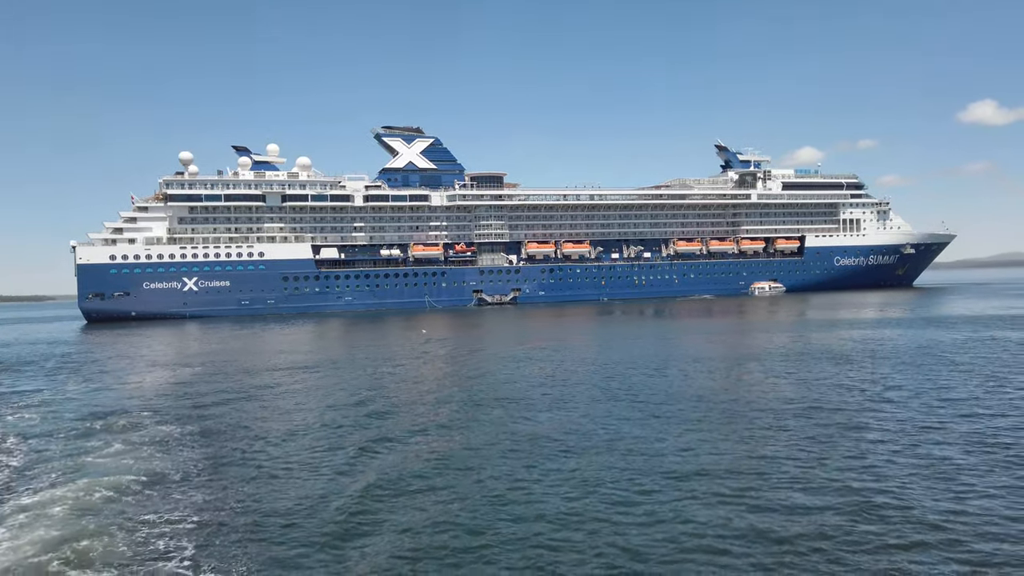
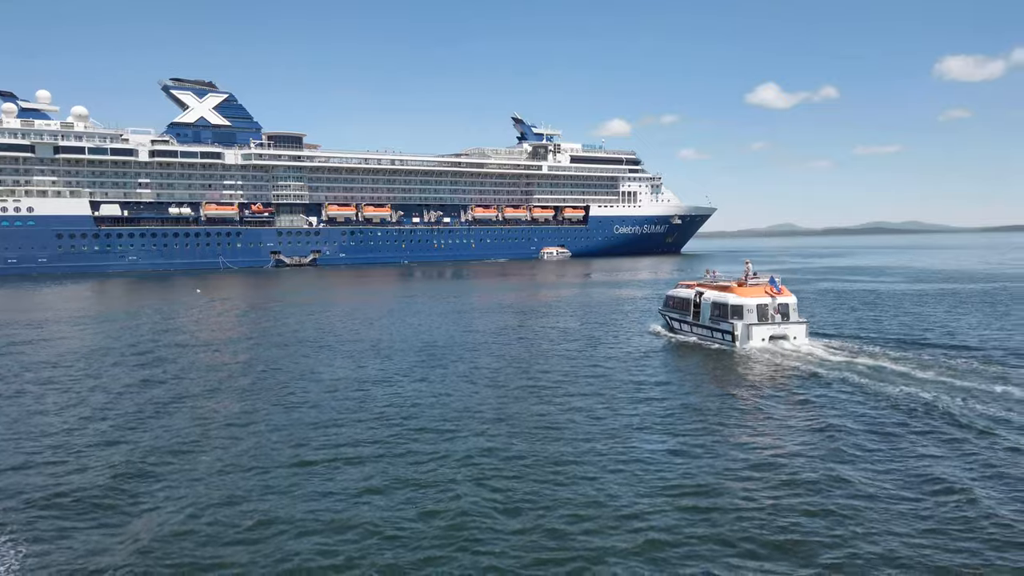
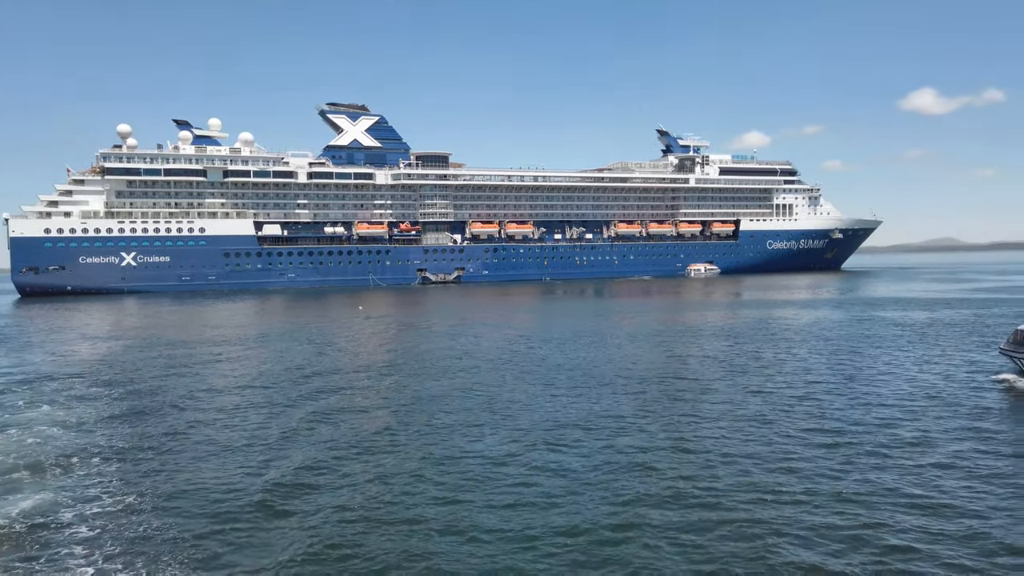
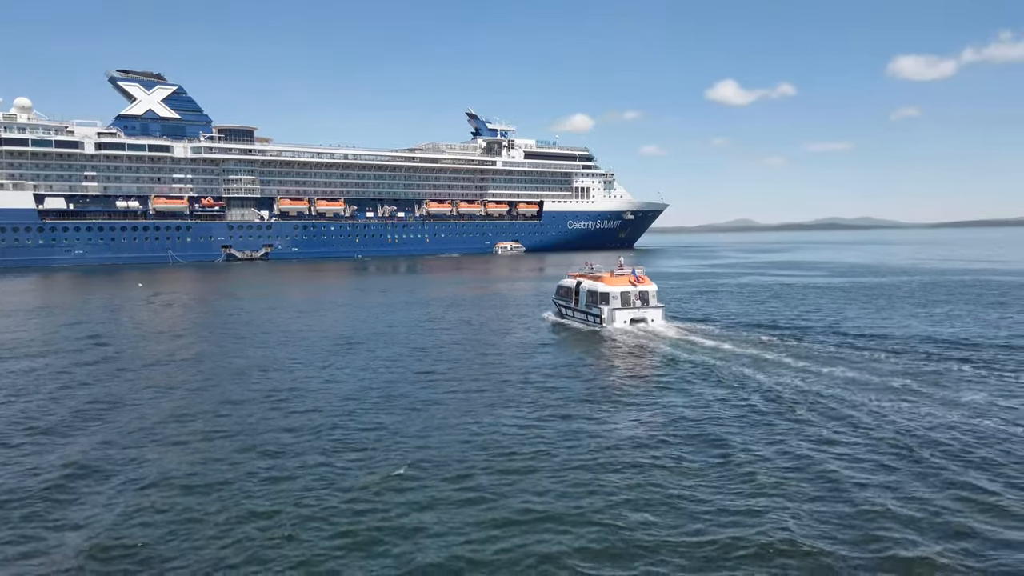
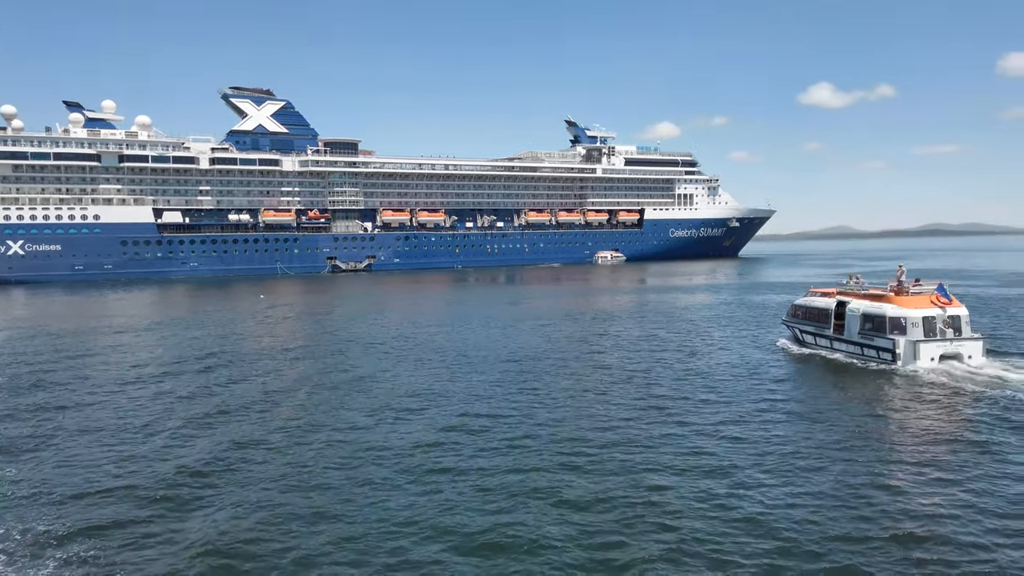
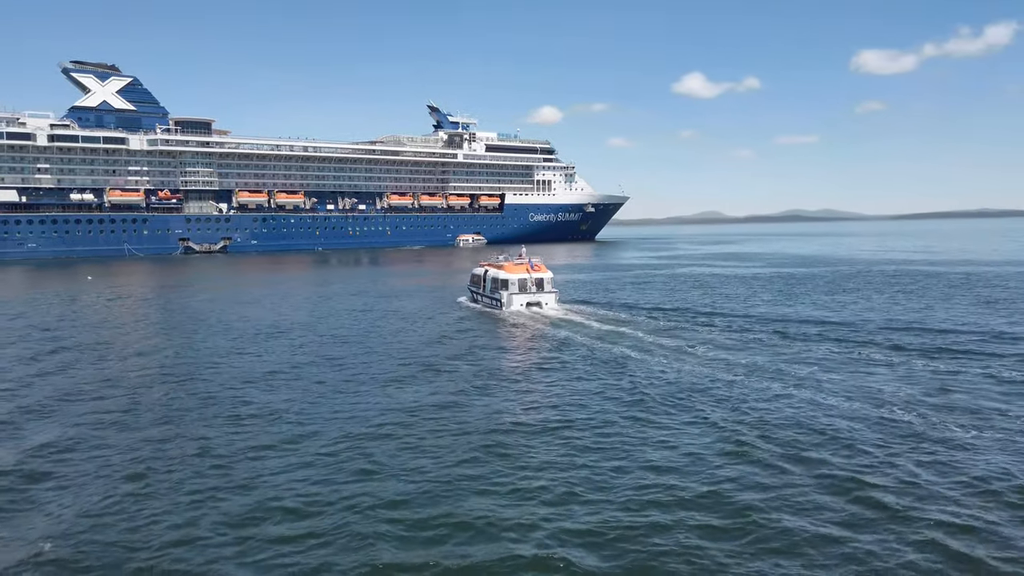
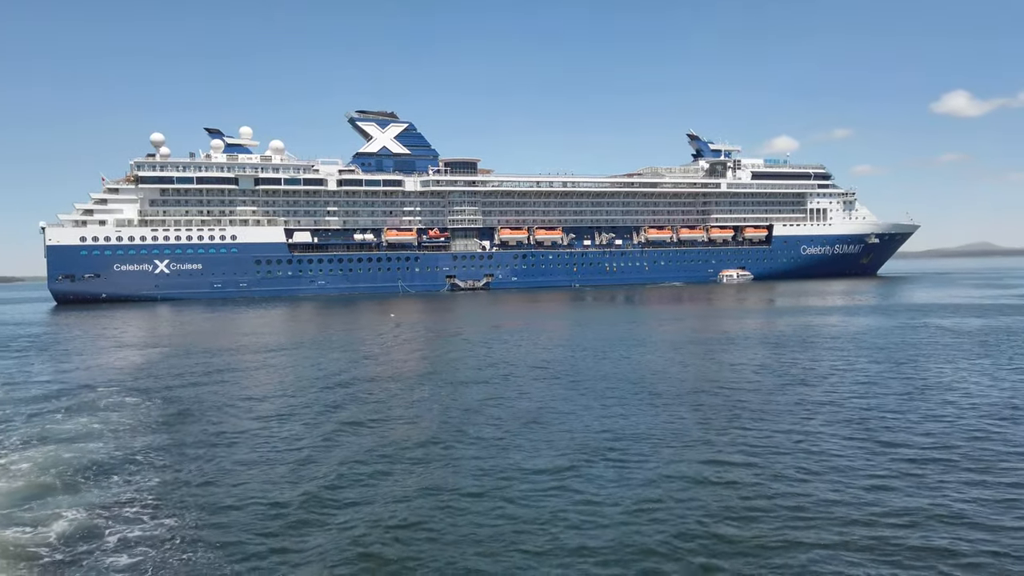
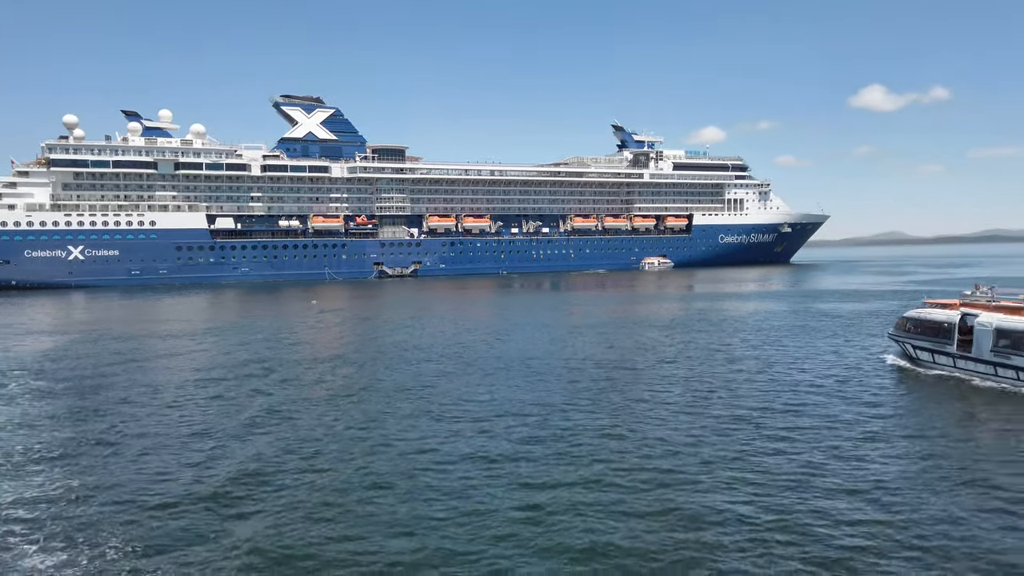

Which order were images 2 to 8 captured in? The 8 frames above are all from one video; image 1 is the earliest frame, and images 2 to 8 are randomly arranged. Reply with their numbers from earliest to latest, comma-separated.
7, 3, 8, 5, 2, 4, 6
